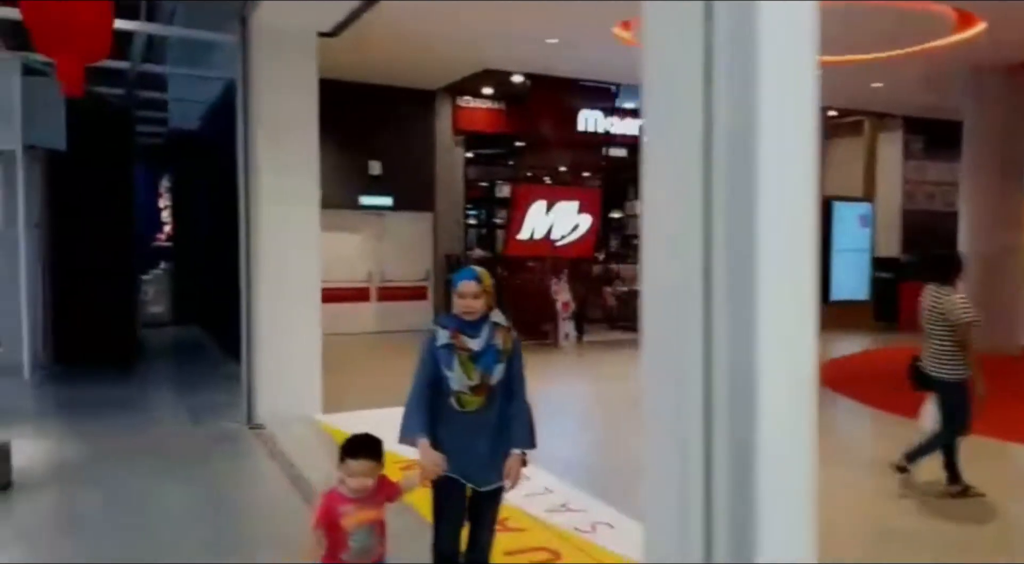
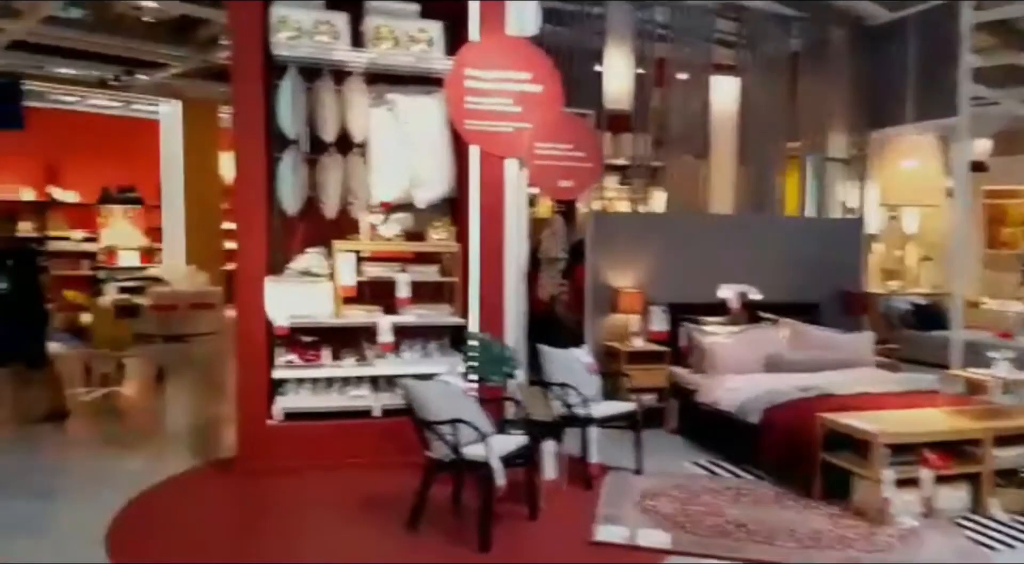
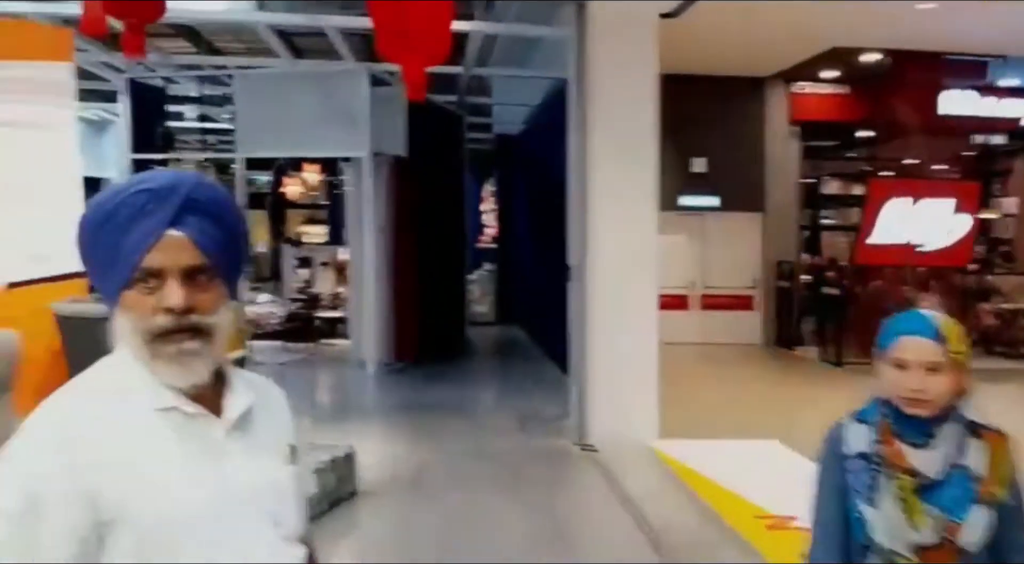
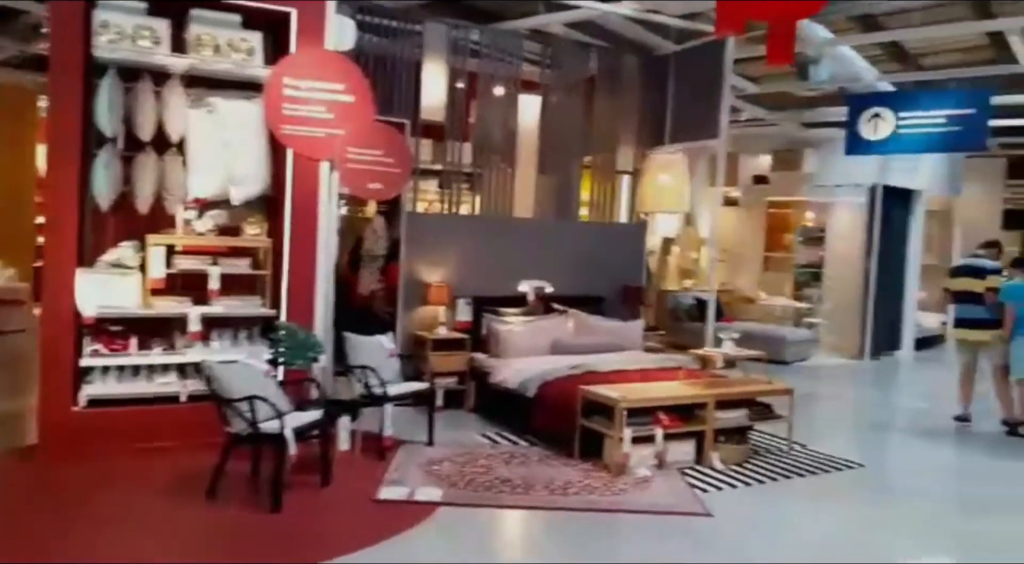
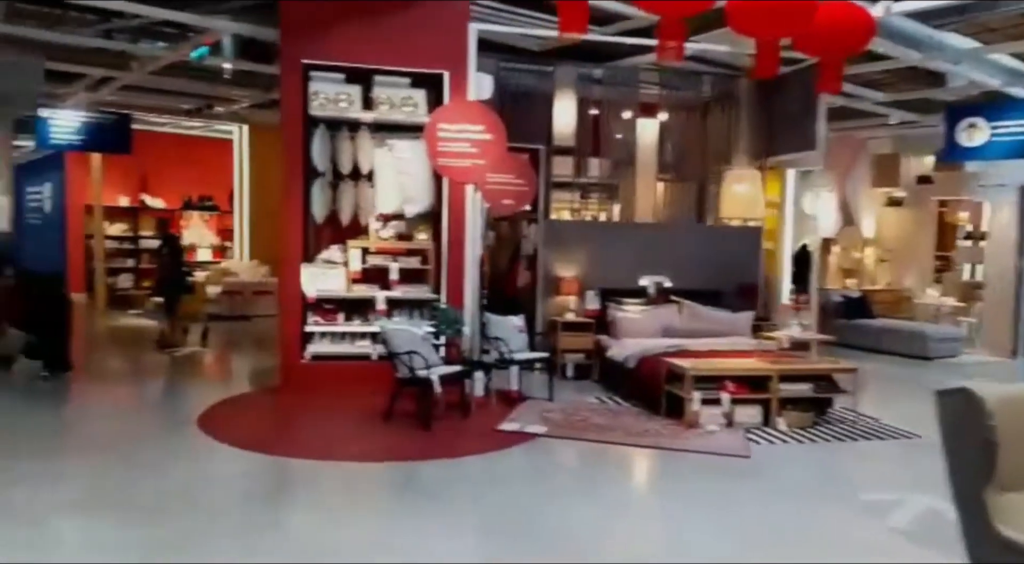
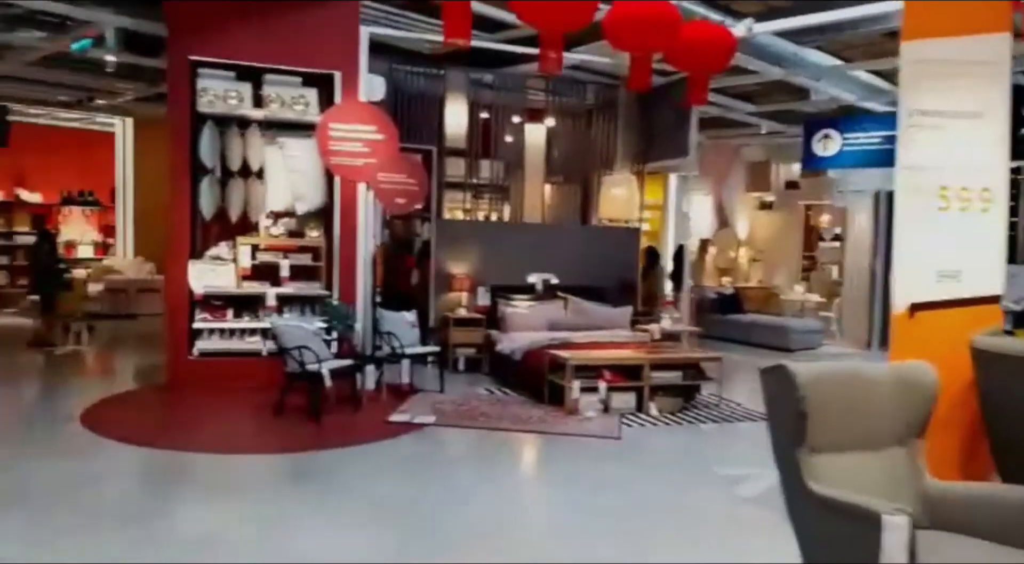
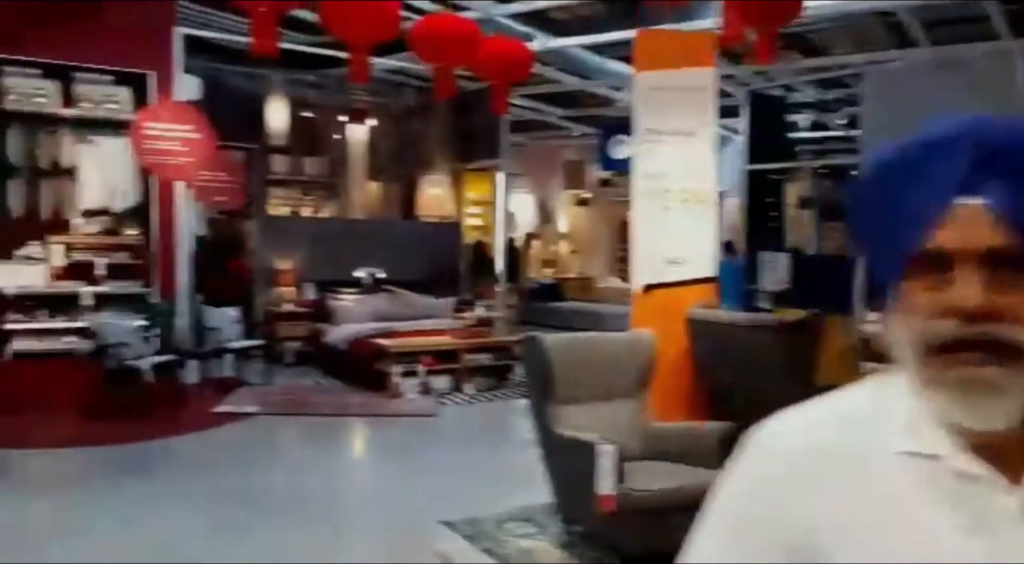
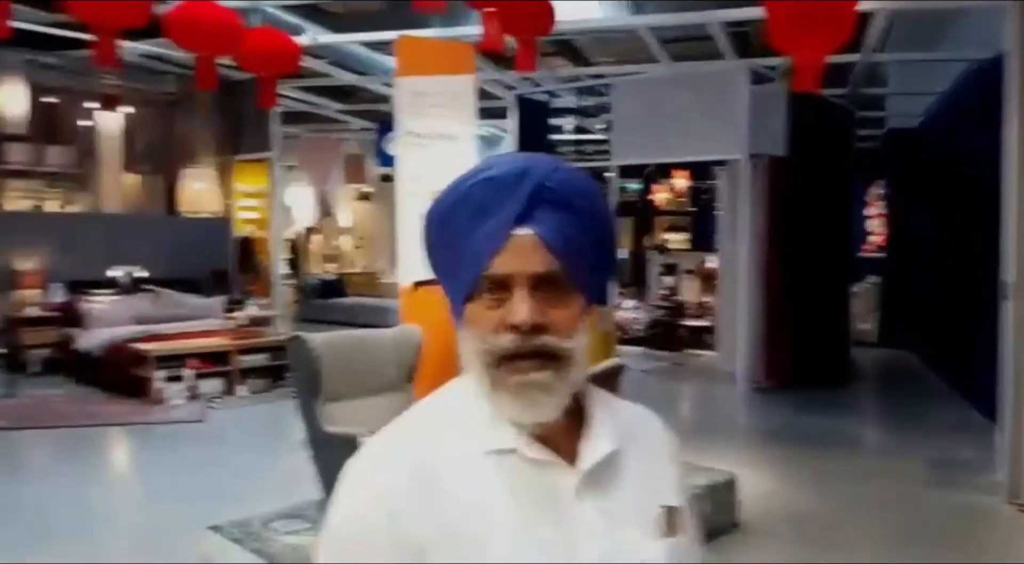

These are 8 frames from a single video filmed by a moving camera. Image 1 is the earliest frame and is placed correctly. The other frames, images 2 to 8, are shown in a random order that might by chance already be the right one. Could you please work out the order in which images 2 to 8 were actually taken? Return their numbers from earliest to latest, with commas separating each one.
3, 8, 7, 6, 5, 4, 2
